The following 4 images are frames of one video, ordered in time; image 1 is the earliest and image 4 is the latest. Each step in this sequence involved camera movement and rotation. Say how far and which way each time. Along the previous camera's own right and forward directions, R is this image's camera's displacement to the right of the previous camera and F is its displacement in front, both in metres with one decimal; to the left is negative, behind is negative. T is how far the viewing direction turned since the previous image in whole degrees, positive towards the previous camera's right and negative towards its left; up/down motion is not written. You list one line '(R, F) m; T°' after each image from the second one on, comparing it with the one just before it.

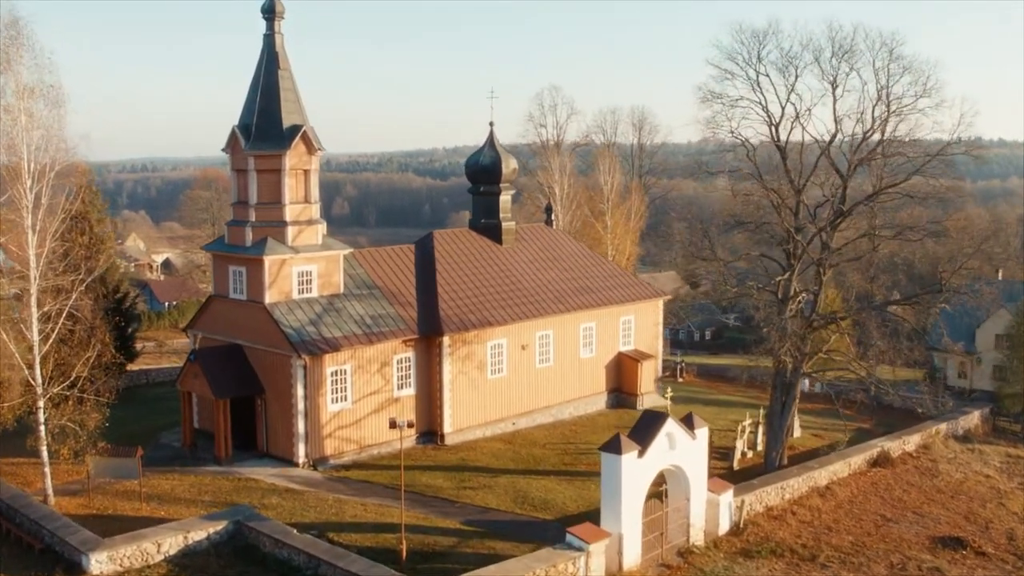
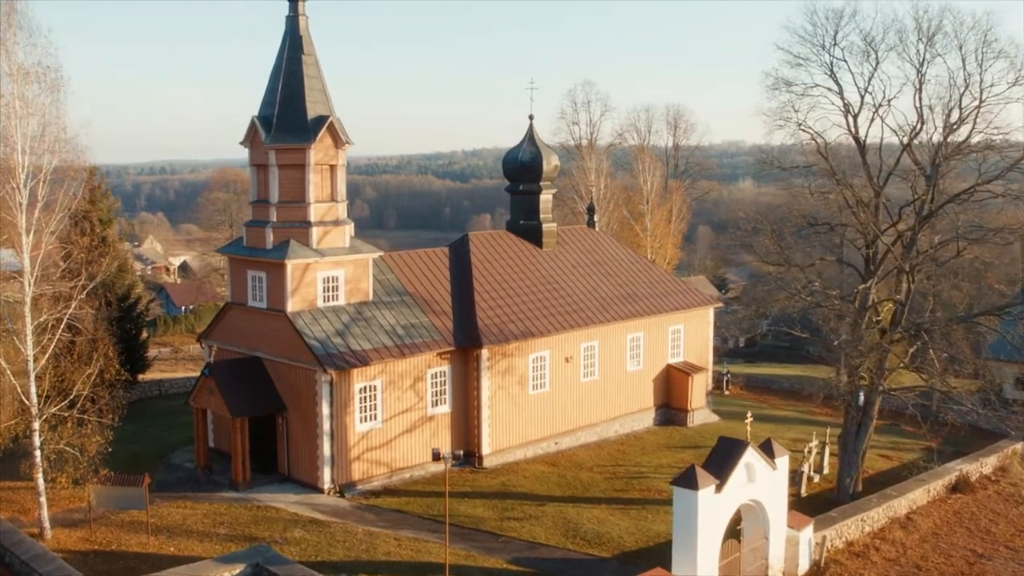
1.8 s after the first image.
(-0.7, +2.4) m; -1°
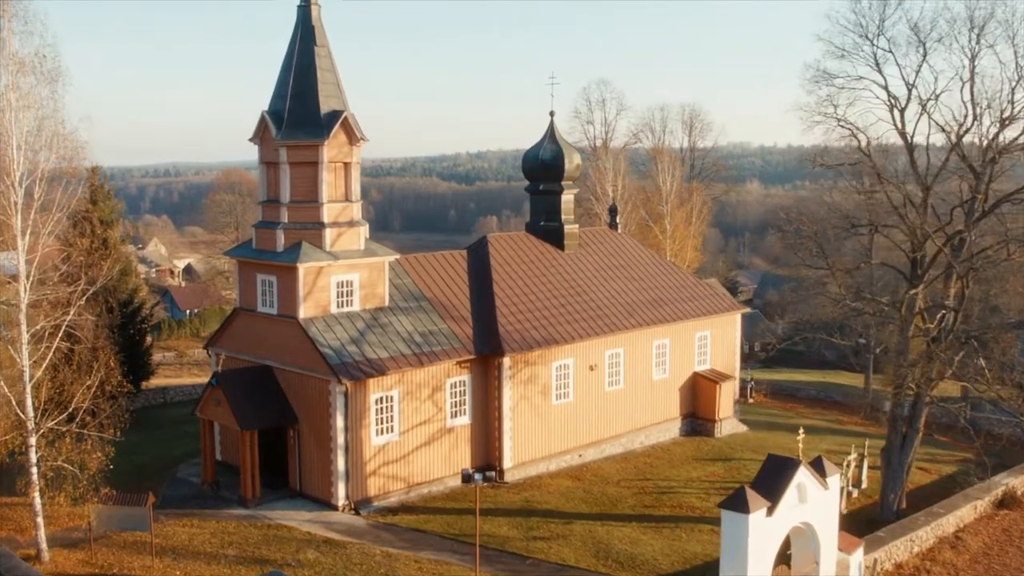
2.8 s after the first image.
(-0.5, +1.2) m; 0°
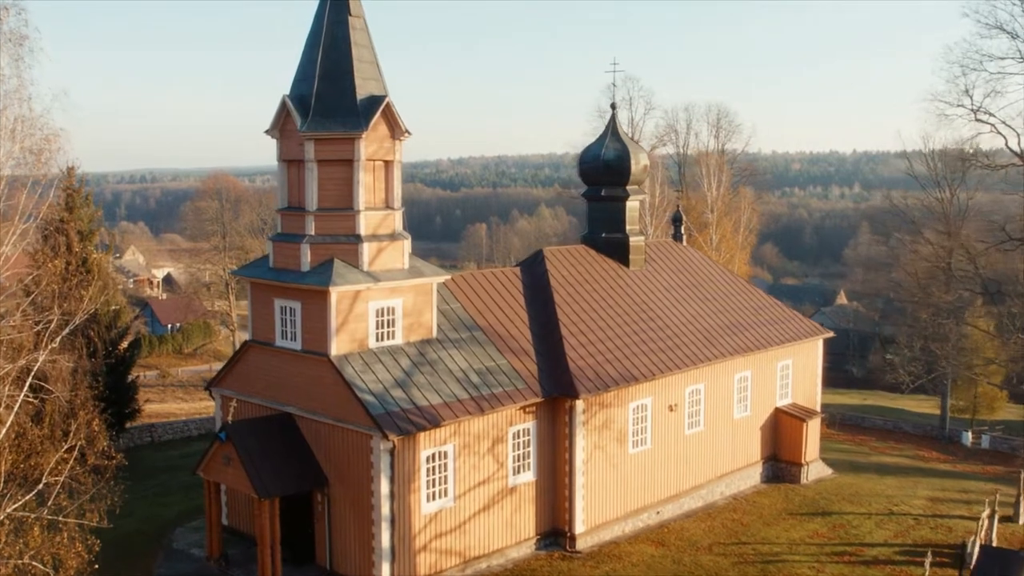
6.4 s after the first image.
(-1.9, +4.1) m; +1°
